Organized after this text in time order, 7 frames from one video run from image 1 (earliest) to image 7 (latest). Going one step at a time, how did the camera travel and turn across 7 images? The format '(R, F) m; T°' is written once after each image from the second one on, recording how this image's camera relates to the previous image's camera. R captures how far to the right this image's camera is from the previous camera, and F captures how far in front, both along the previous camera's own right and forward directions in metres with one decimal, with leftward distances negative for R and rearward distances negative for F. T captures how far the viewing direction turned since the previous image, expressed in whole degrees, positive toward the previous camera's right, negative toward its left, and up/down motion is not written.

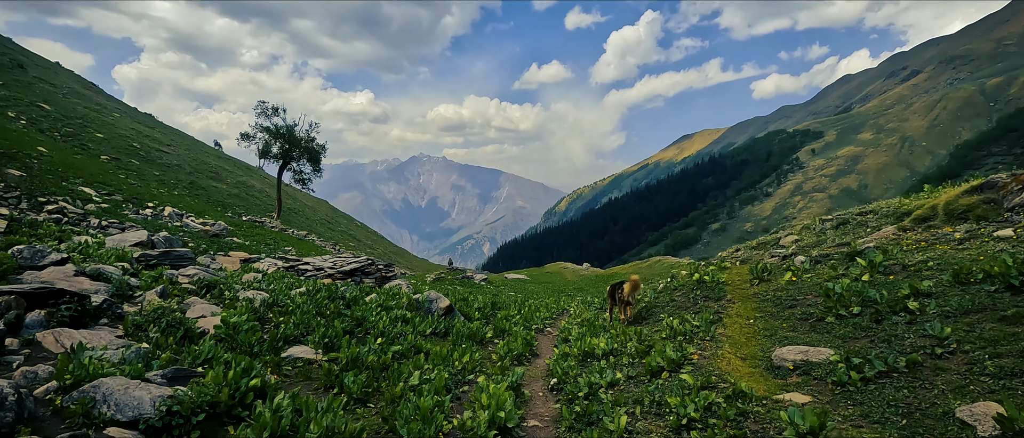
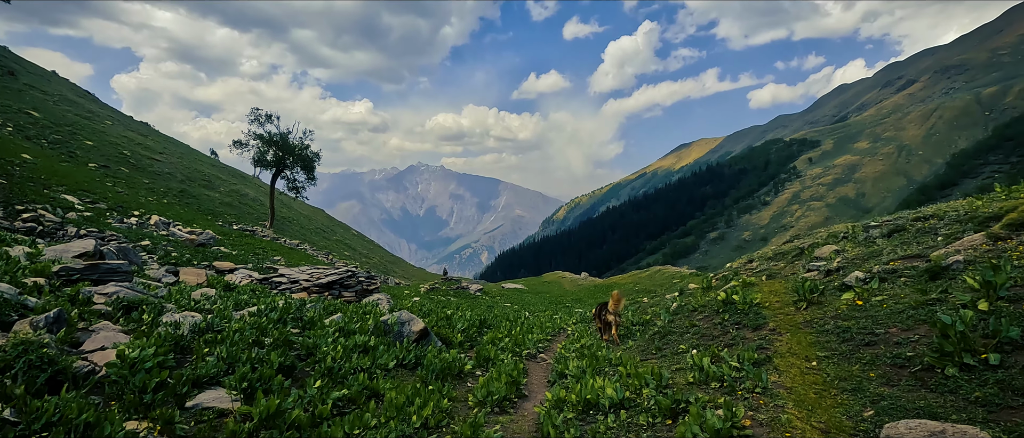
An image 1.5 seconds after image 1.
(+0.4, +2.6) m; +1°
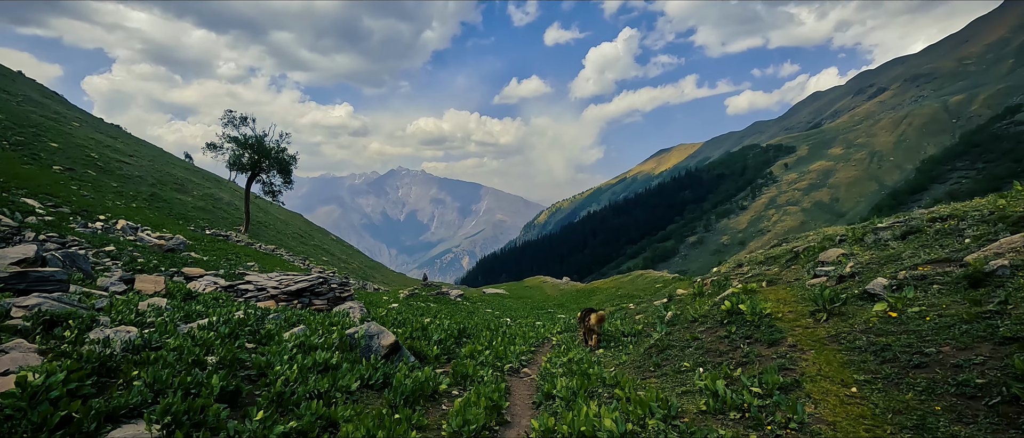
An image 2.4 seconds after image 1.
(0.0, +1.3) m; +2°
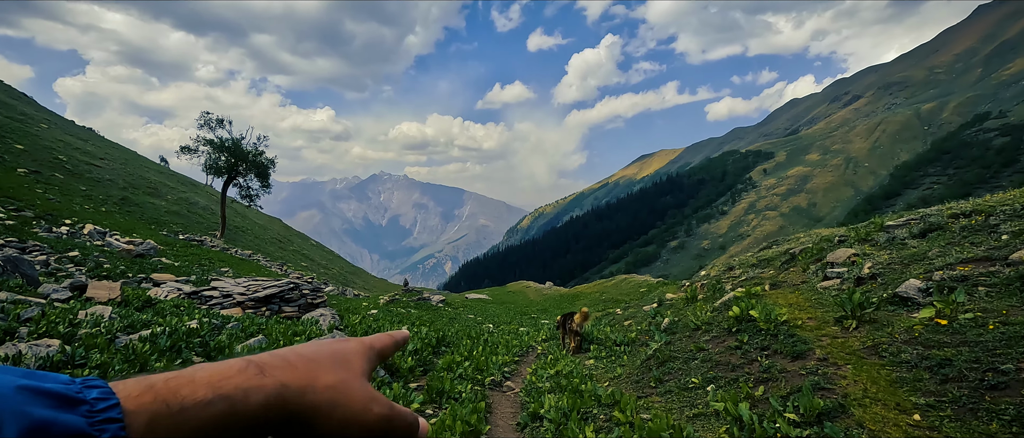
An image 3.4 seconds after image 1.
(0.0, +1.3) m; +2°
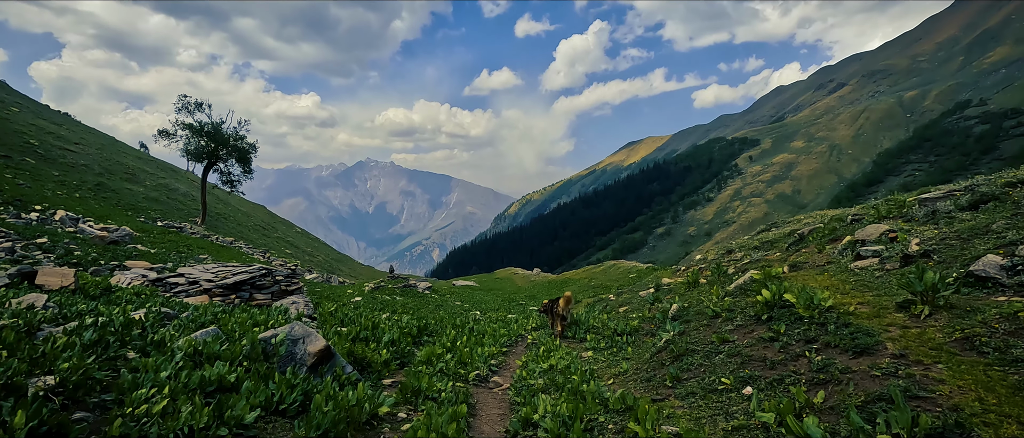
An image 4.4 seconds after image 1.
(0.0, +1.6) m; +2°
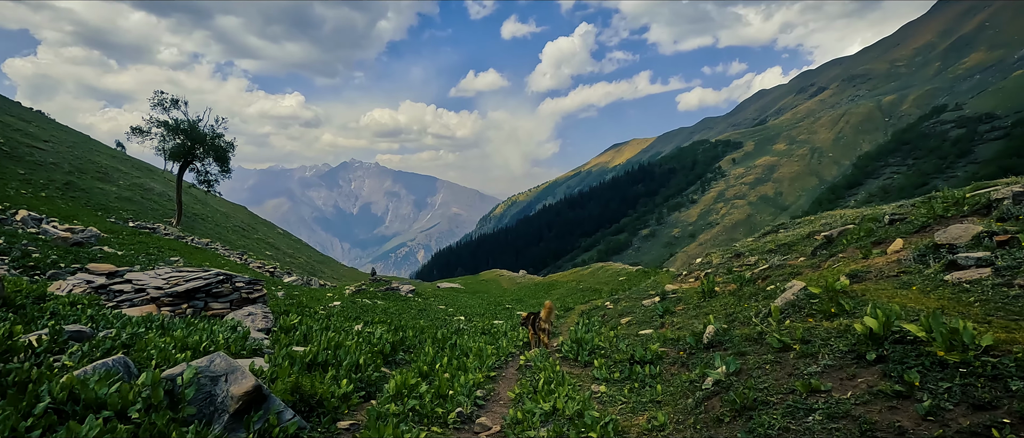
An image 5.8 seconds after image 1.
(-0.1, +2.4) m; +2°
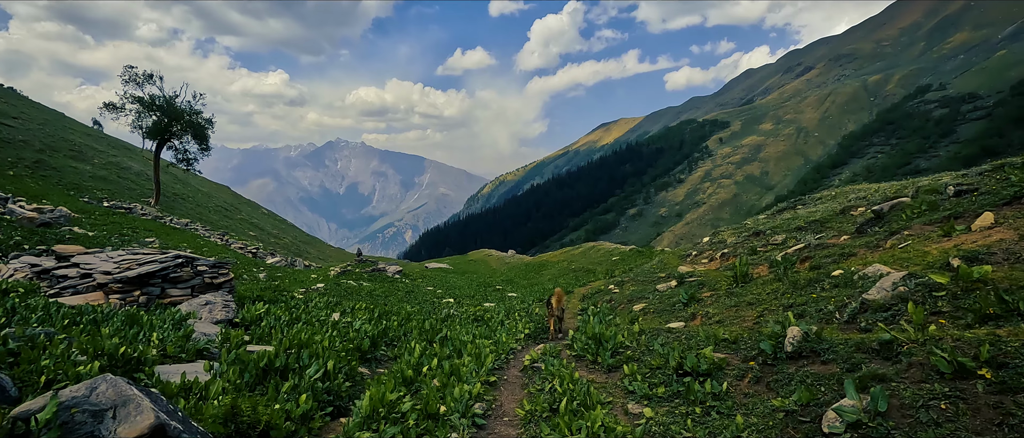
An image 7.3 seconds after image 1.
(-0.4, +2.4) m; +2°
